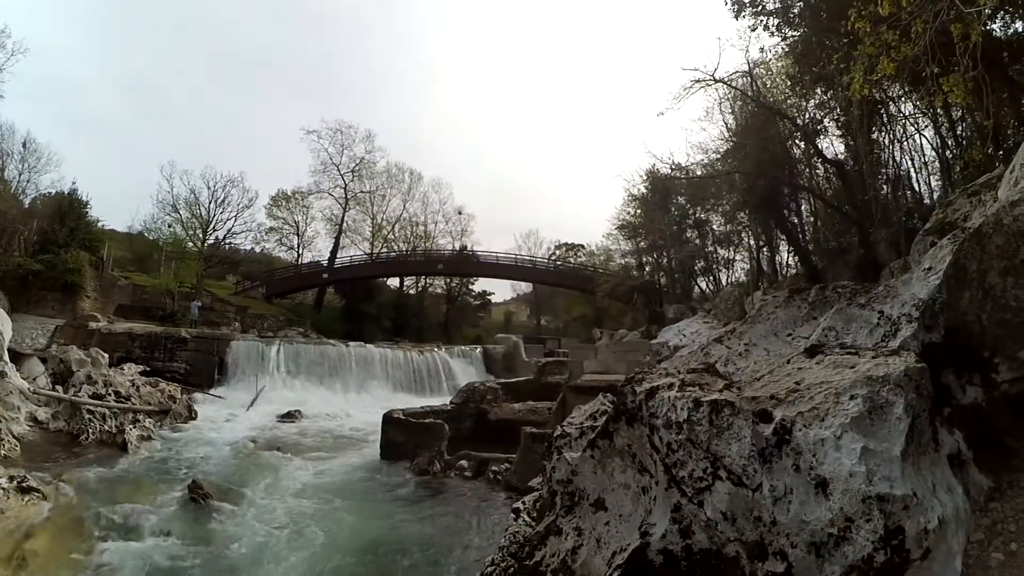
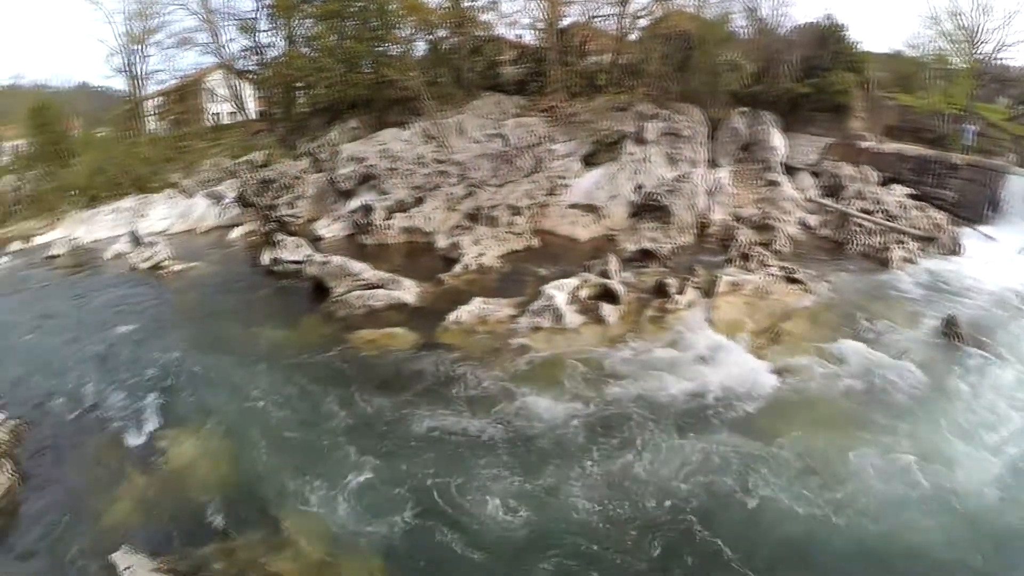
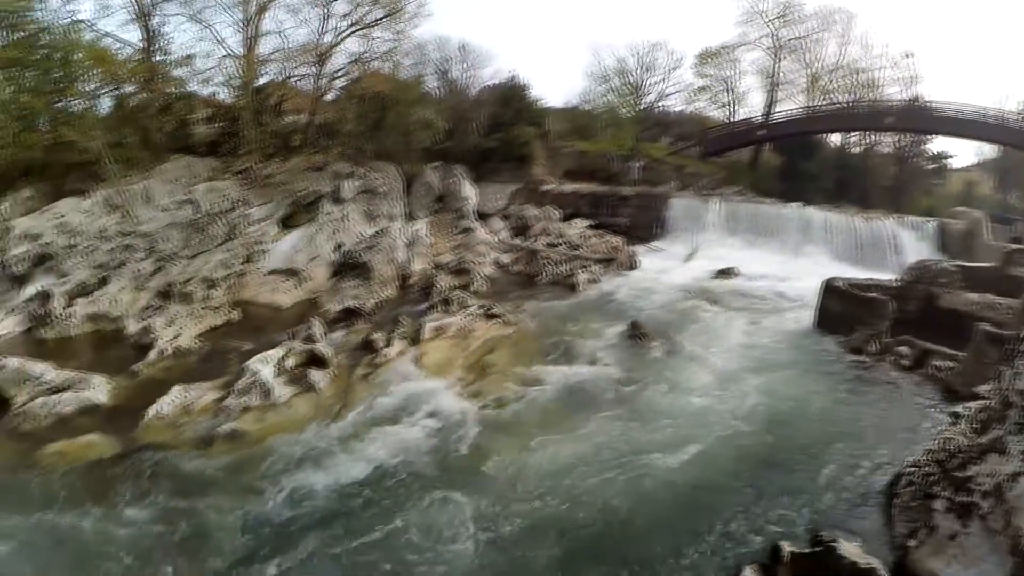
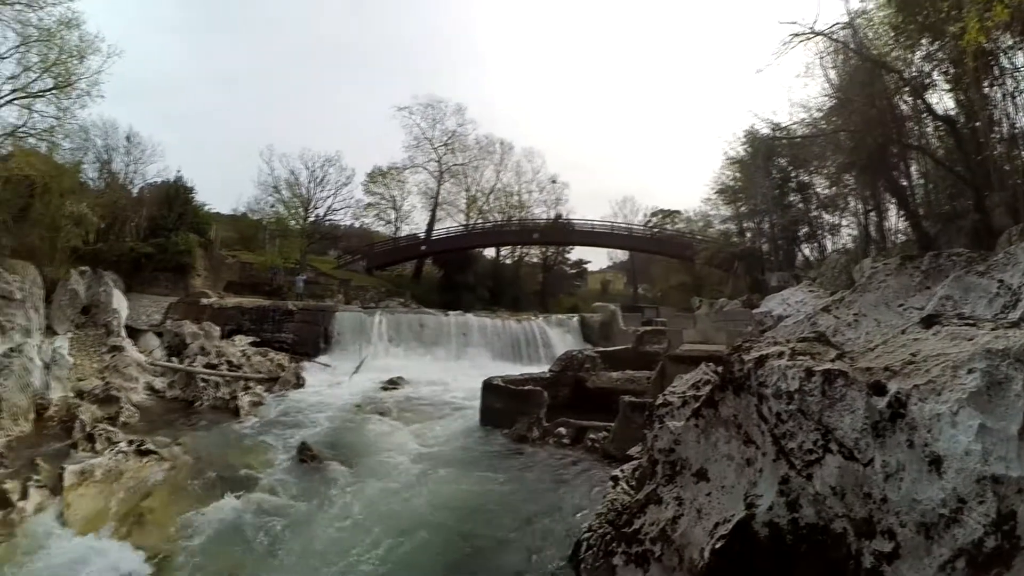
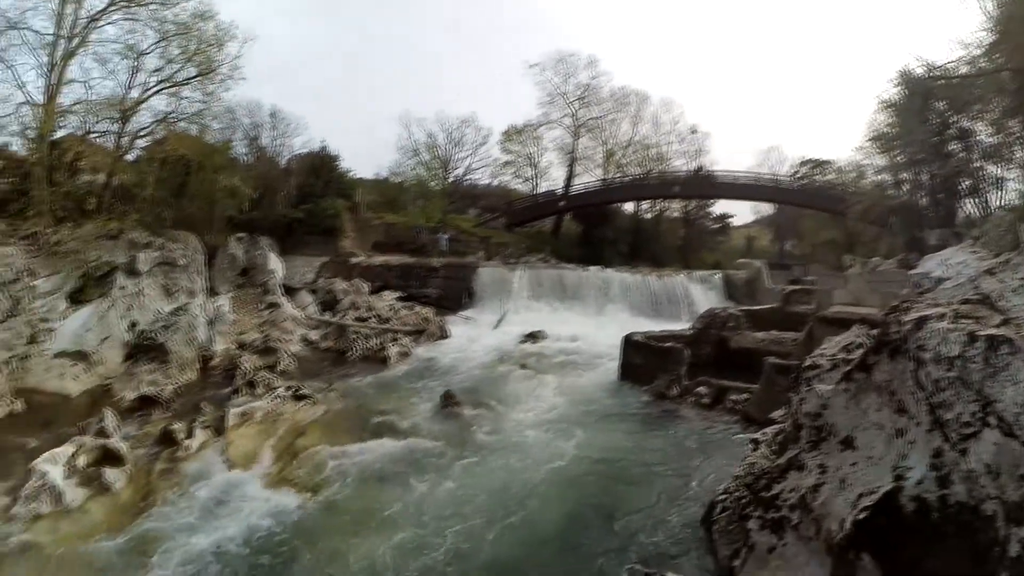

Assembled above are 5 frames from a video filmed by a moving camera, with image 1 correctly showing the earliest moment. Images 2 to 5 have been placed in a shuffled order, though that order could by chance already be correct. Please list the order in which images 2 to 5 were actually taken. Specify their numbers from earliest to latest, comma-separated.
4, 5, 3, 2
